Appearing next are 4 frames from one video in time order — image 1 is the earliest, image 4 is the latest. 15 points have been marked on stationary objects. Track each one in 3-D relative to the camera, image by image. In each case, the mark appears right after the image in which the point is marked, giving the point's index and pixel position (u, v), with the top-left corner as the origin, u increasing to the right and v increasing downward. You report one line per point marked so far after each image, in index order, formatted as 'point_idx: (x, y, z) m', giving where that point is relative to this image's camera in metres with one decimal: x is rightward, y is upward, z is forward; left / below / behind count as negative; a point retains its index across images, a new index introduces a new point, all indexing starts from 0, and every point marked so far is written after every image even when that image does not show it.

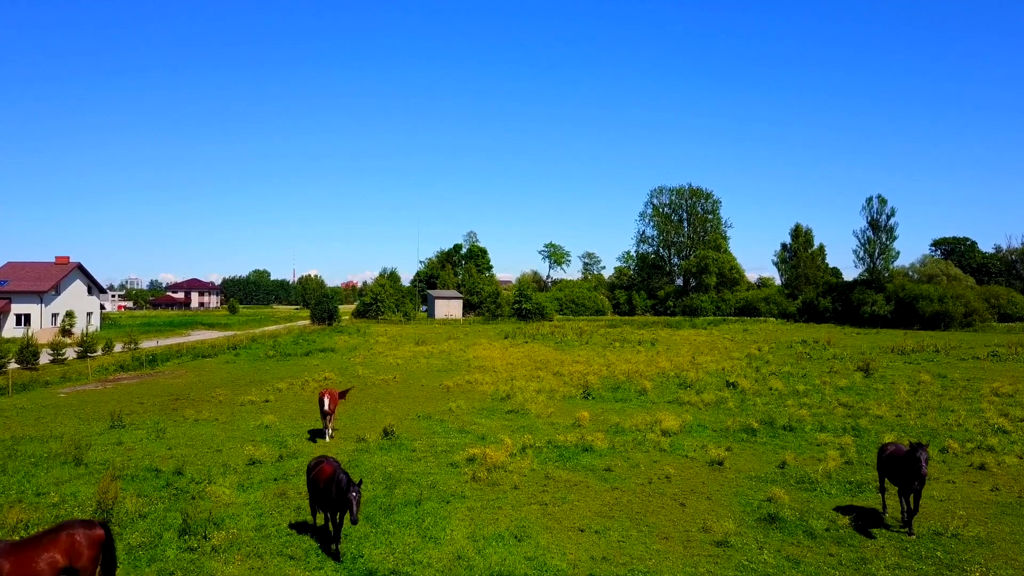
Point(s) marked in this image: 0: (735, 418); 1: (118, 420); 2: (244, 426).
0: (+7.0, -4.1, +19.3) m
1: (-12.6, -4.3, +19.8) m
2: (-8.5, -4.4, +19.6) m
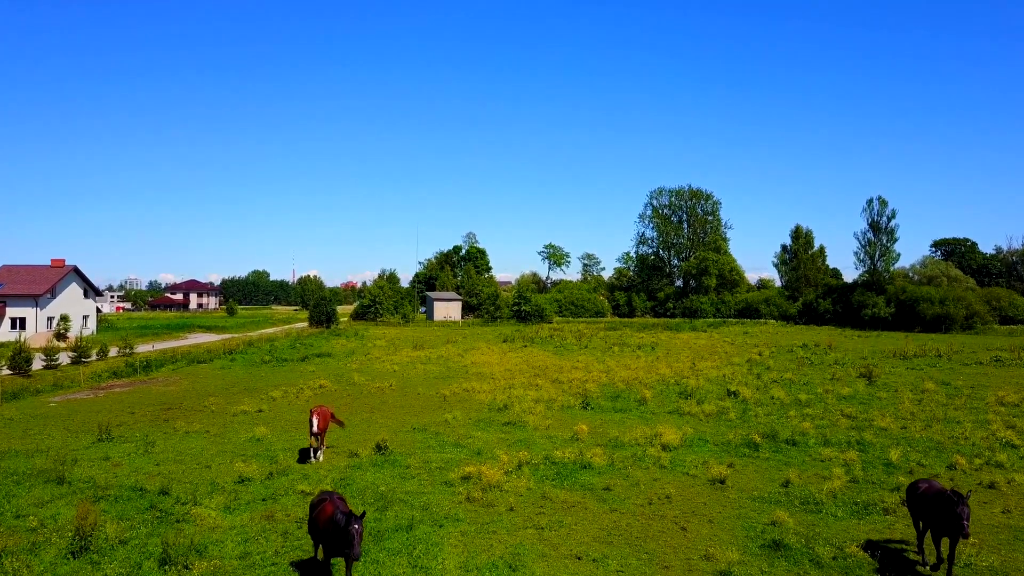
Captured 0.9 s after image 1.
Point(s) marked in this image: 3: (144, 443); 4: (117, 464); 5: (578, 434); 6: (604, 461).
0: (+6.9, -4.4, +18.9) m
1: (-12.7, -4.6, +19.4) m
2: (-8.6, -4.7, +19.2) m
3: (-11.1, -4.7, +18.7) m
4: (-10.5, -4.7, +16.3) m
5: (+2.0, -4.3, +18.3) m
6: (+2.3, -4.4, +15.5) m
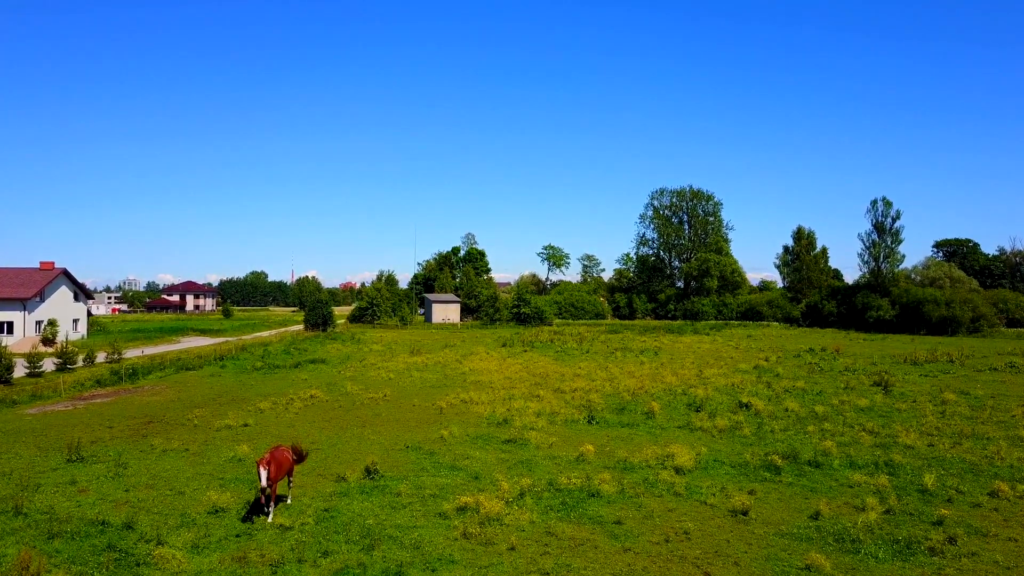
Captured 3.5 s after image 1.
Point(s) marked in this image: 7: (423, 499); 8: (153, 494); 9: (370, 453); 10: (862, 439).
0: (+6.9, -4.6, +17.6) m
1: (-12.7, -4.8, +18.1) m
2: (-8.6, -4.9, +17.8) m
3: (-11.1, -4.9, +17.3) m
4: (-10.4, -4.9, +15.0) m
5: (+2.0, -4.6, +16.9) m
6: (+2.3, -4.6, +14.2) m
7: (-2.0, -4.8, +13.9) m
8: (-8.6, -4.9, +14.8) m
9: (-4.1, -4.8, +17.9) m
10: (+10.8, -4.7, +19.1) m
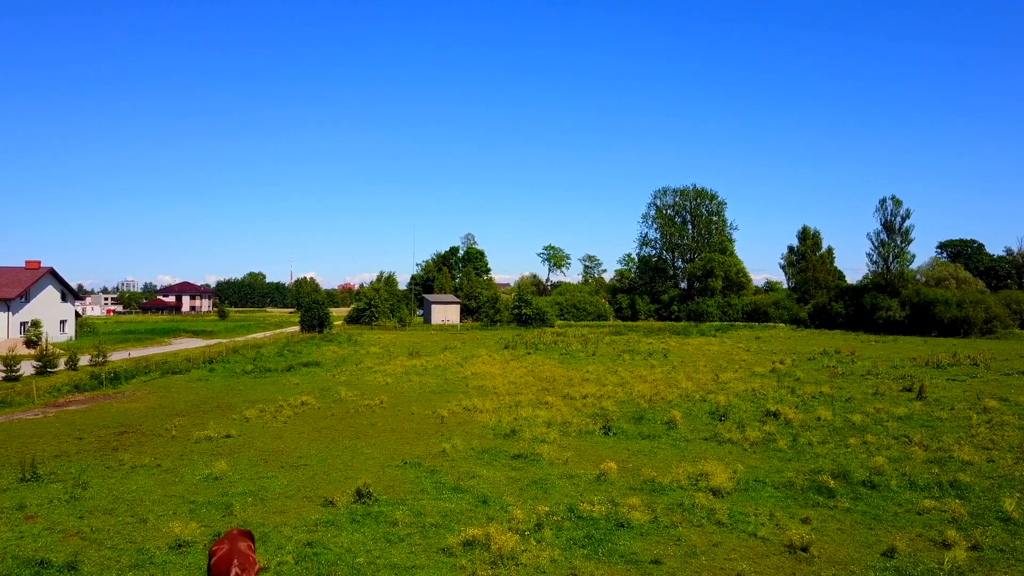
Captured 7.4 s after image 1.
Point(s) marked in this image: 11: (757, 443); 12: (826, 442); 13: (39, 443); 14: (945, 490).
0: (+7.2, -4.6, +15.6) m
1: (-12.4, -4.7, +16.0) m
2: (-8.3, -4.9, +15.8) m
3: (-10.8, -4.8, +15.3) m
4: (-10.1, -4.8, +13.0) m
5: (+2.3, -4.5, +14.9) m
6: (+2.6, -4.5, +12.2) m
7: (-1.7, -4.7, +11.9) m
8: (-8.3, -4.8, +12.8) m
9: (-3.8, -4.7, +15.9) m
10: (+11.1, -4.6, +17.1) m
11: (+7.3, -4.6, +18.3) m
12: (+9.4, -4.6, +18.4) m
13: (-15.2, -5.0, +19.9) m
14: (+9.8, -4.5, +13.9) m
